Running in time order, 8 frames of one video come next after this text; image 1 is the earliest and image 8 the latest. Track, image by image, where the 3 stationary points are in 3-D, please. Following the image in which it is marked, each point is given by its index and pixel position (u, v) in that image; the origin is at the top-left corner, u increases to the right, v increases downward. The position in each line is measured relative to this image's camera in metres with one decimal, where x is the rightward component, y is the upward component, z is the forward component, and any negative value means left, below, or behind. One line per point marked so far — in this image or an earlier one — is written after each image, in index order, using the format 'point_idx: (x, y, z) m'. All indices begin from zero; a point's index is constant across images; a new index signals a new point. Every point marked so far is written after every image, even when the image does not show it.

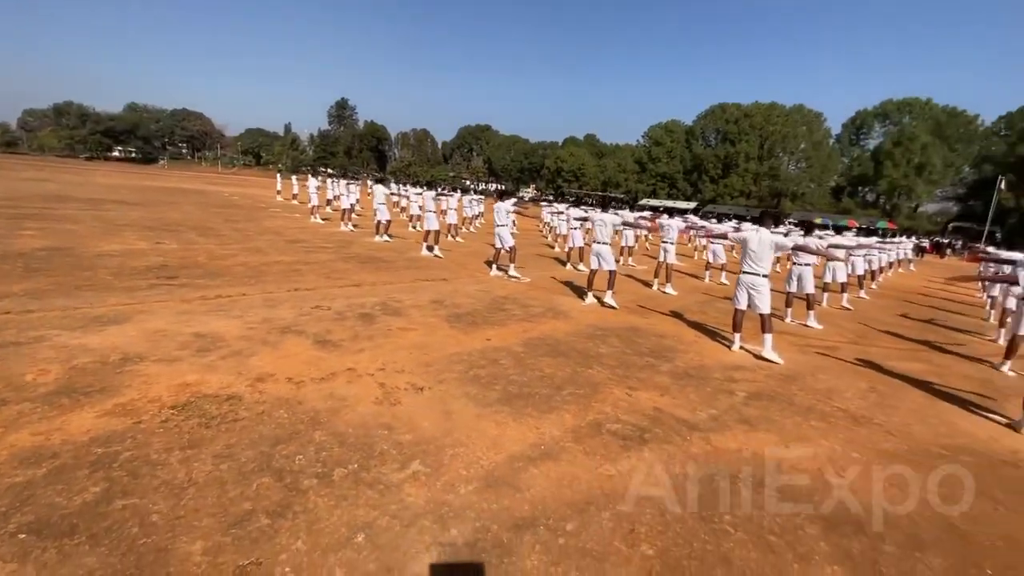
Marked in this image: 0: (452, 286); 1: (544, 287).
0: (-1.5, 0.0, +11.5) m
1: (+0.9, 0.0, +12.5) m
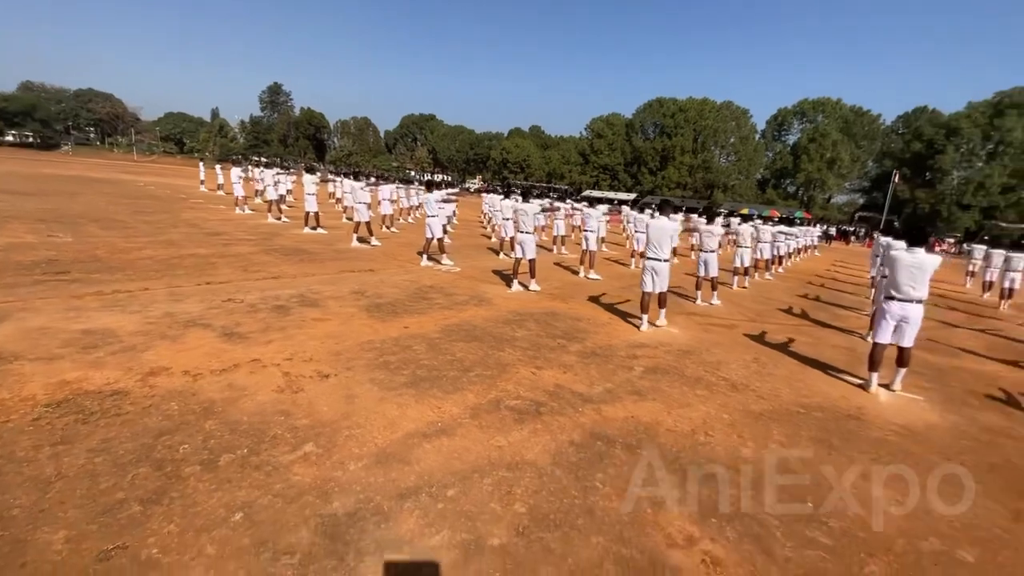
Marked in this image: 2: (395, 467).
0: (-3.4, +0.3, +11.4) m
1: (-1.1, +0.3, +12.8) m
2: (-1.1, -1.6, +4.1) m
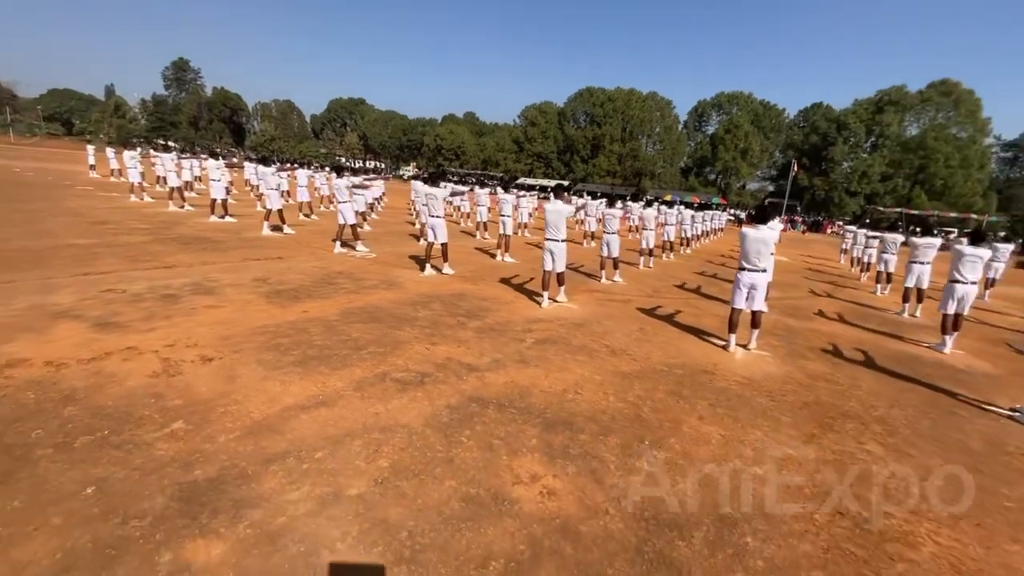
0: (-5.7, +0.6, +11.2) m
1: (-3.6, +0.8, +12.8) m
2: (-2.3, -1.4, +4.3) m
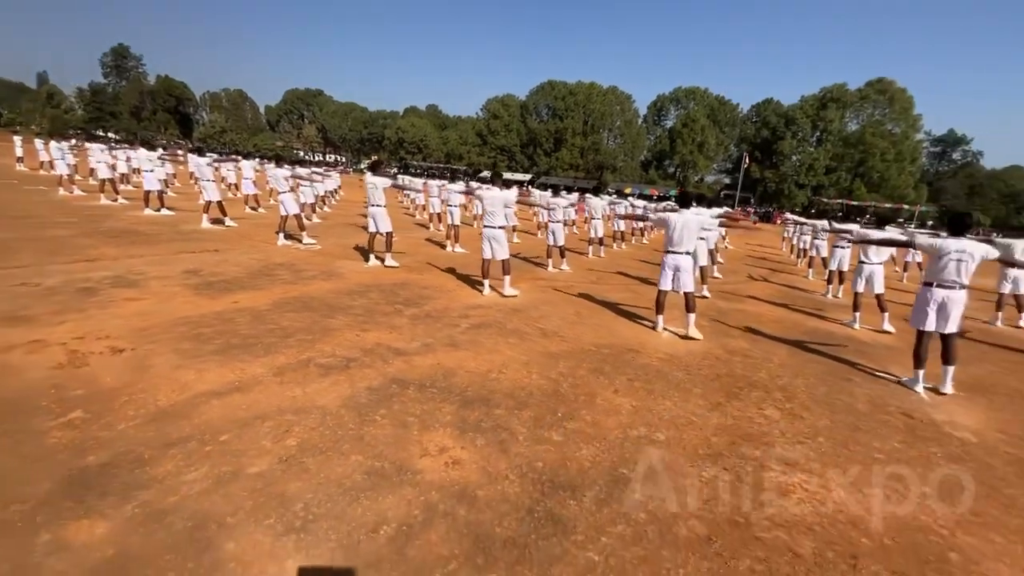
0: (-7.1, +0.8, +10.9) m
1: (-5.1, +1.0, +12.6) m
2: (-3.2, -1.3, +4.2) m
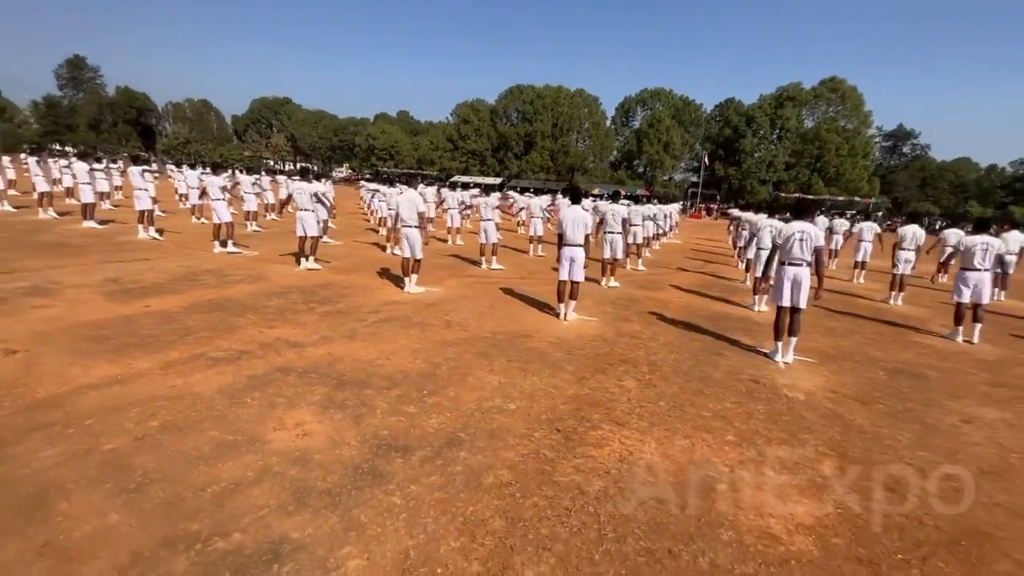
0: (-9.0, +0.6, +11.1) m
1: (-7.1, +0.9, +12.9) m
2: (-4.8, -1.3, +4.6) m
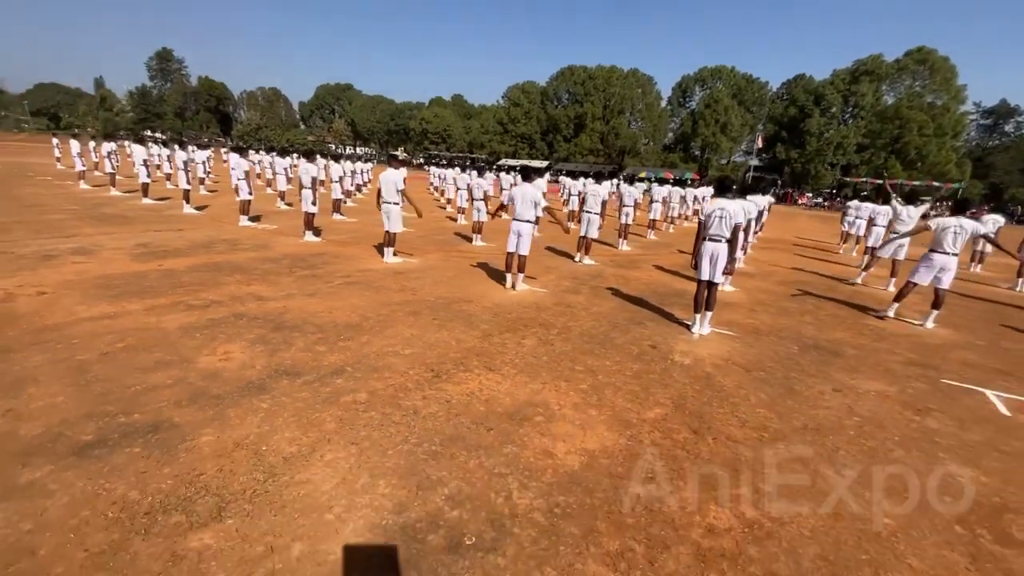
0: (-9.7, +1.6, +12.9) m
1: (-7.6, +1.8, +14.5) m
2: (-6.3, -0.6, +6.1) m
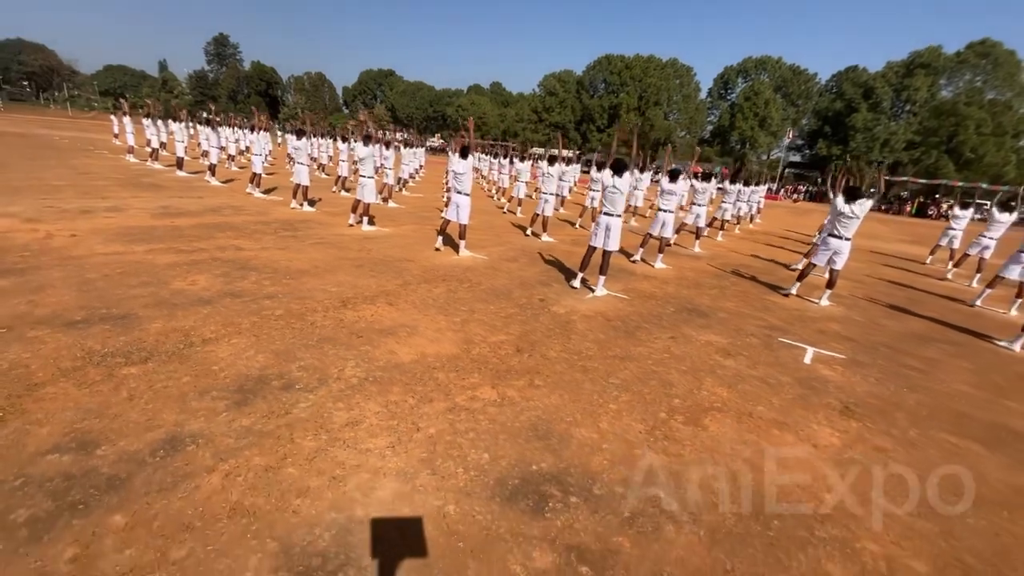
0: (-10.7, +3.0, +15.1) m
1: (-8.5, +3.2, +16.5) m
2: (-8.0, +0.5, +8.1) m
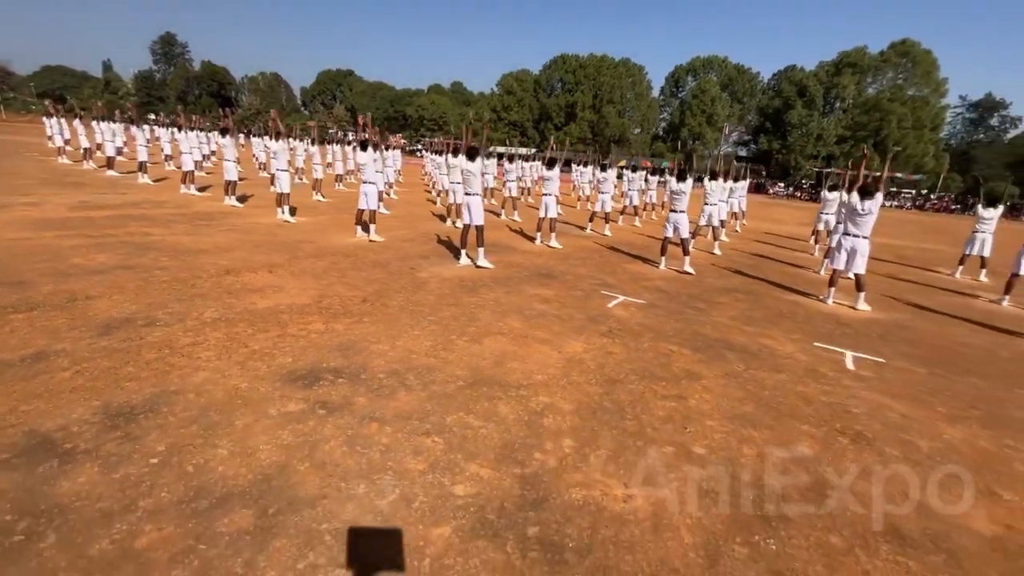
0: (-14.0, +3.3, +15.9) m
1: (-11.8, +3.6, +17.4) m
2: (-10.8, +0.9, +9.0) m
